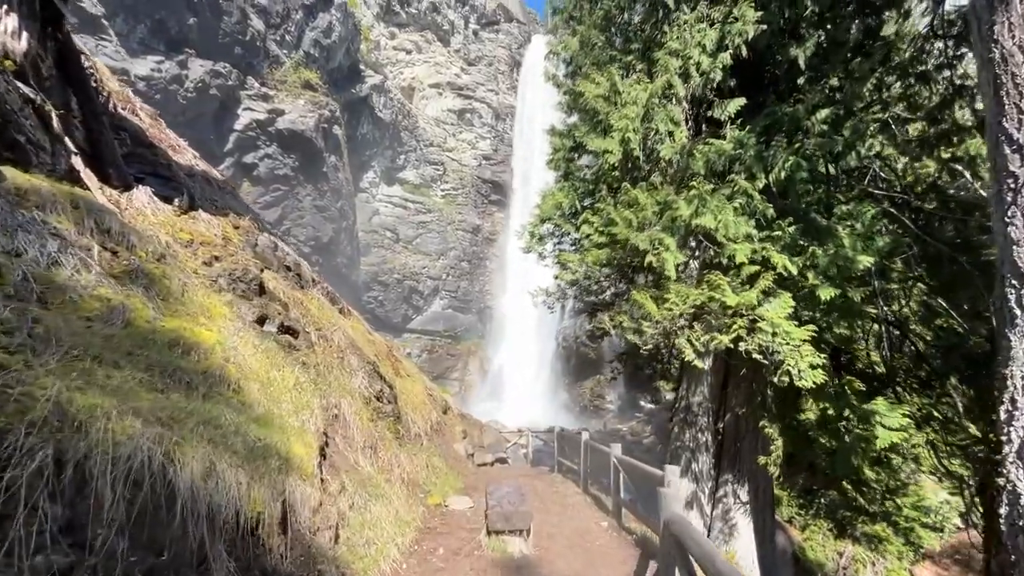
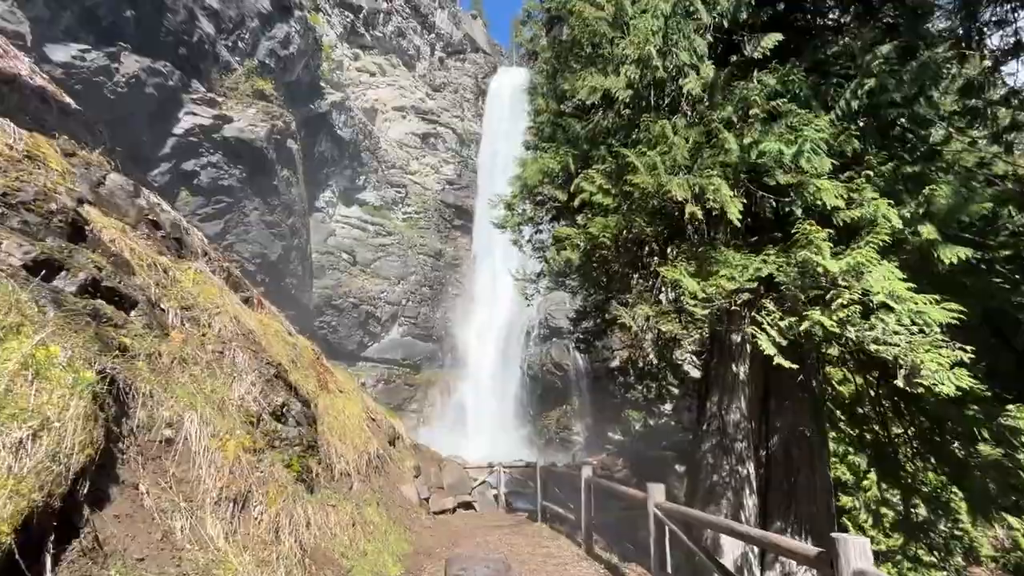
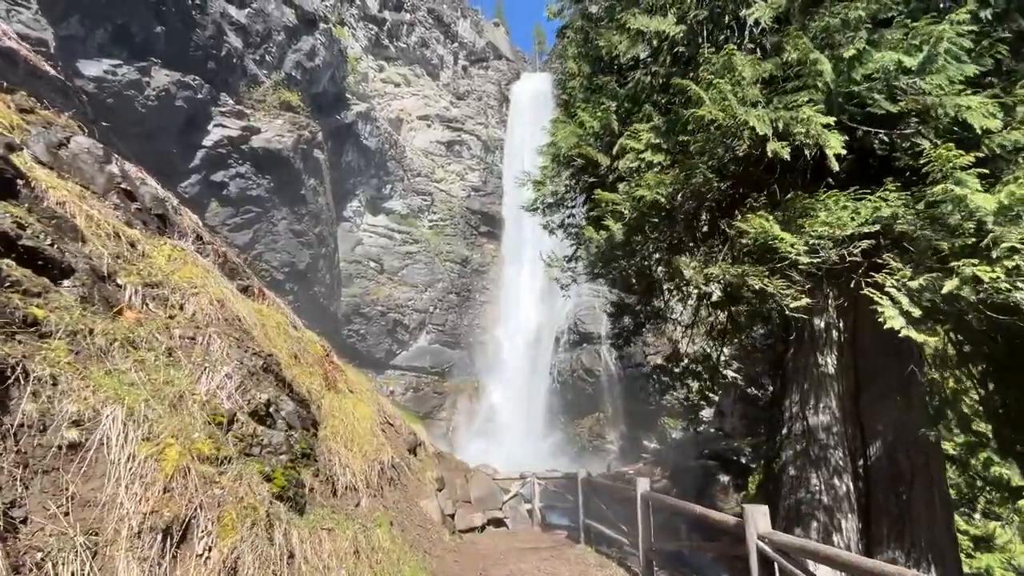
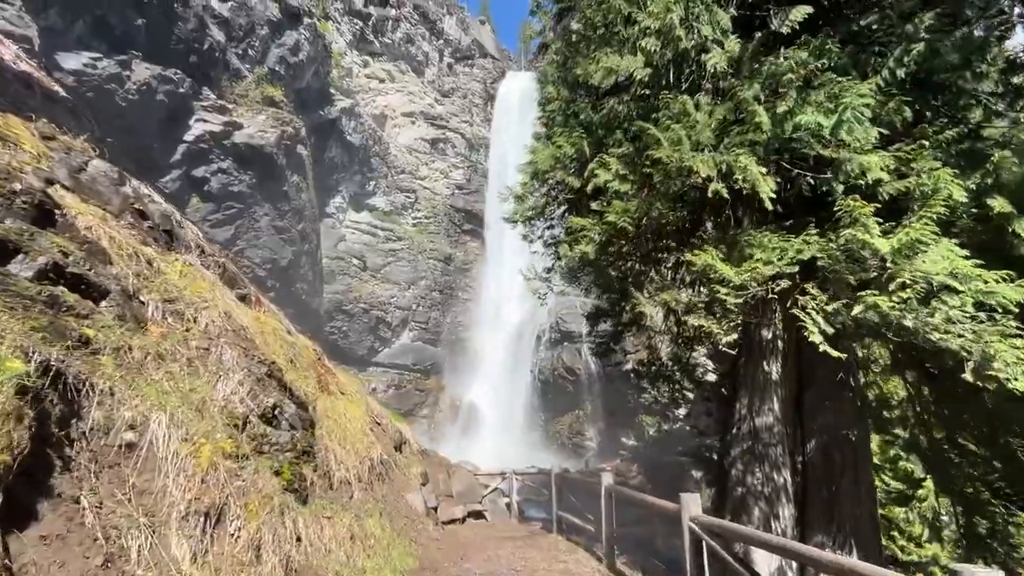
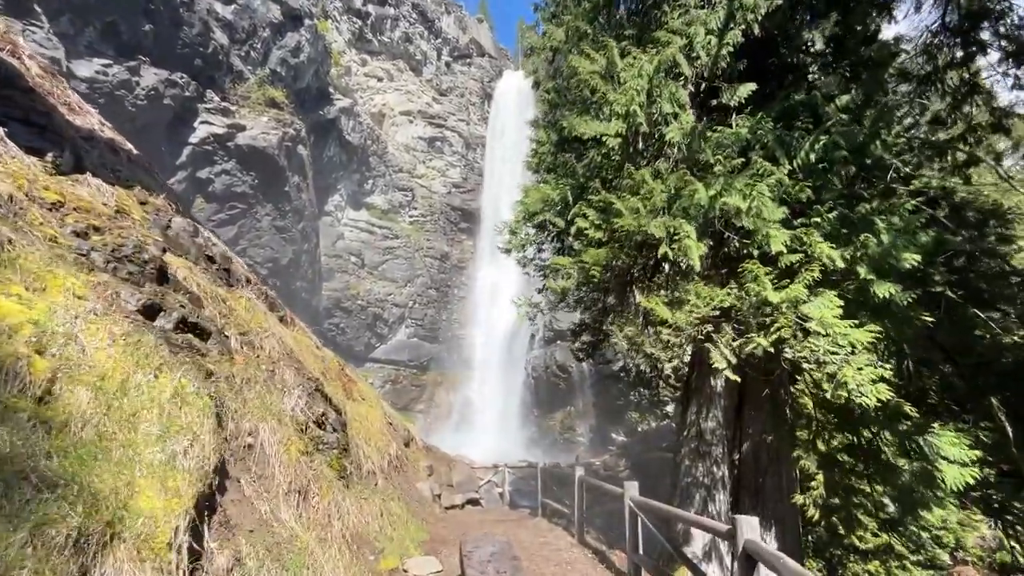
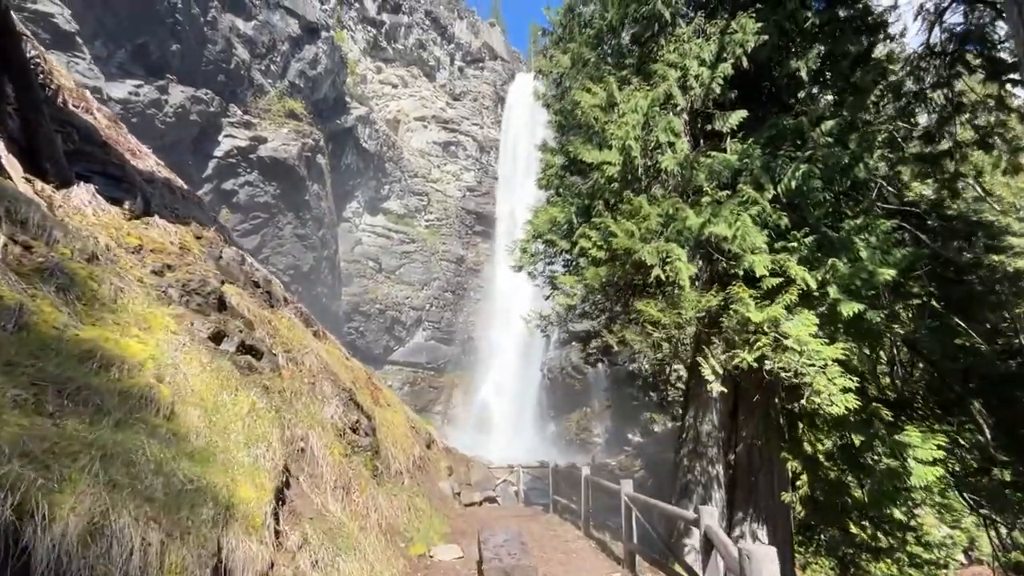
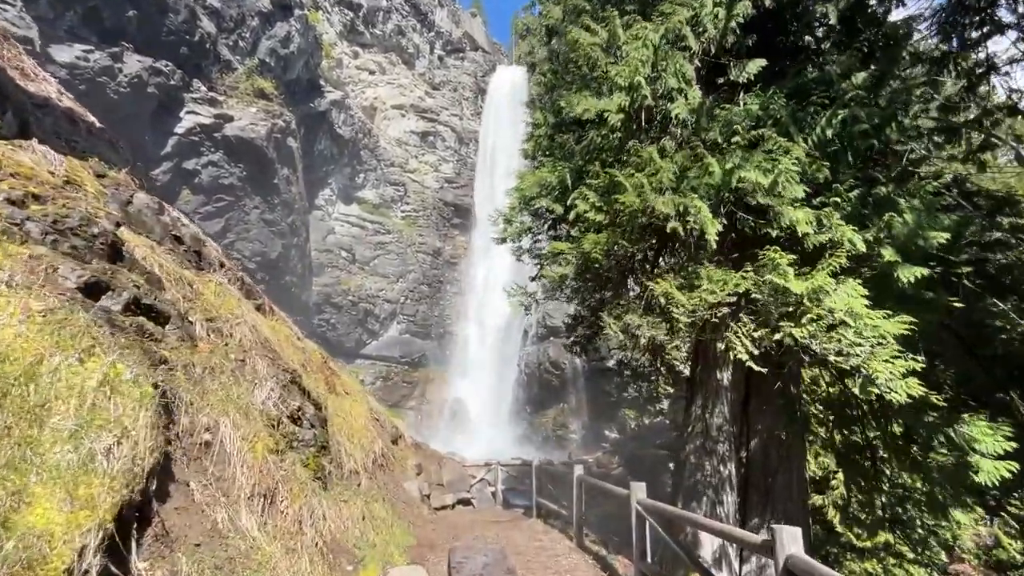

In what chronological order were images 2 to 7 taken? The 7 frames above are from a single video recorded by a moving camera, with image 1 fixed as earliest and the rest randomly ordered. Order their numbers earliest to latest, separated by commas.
6, 5, 7, 2, 4, 3
